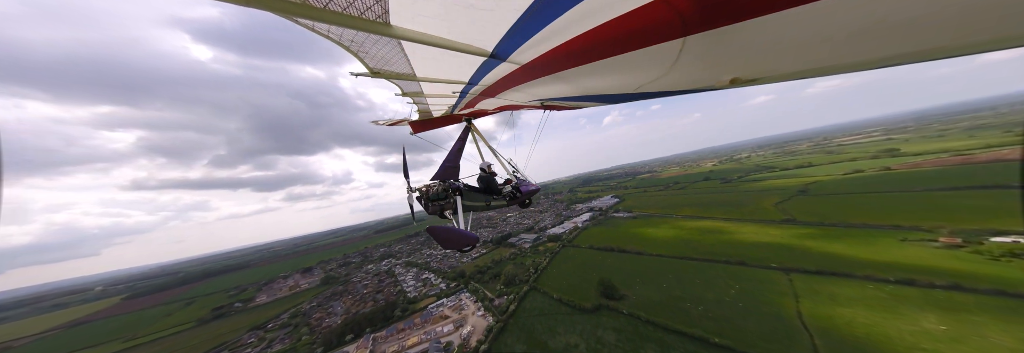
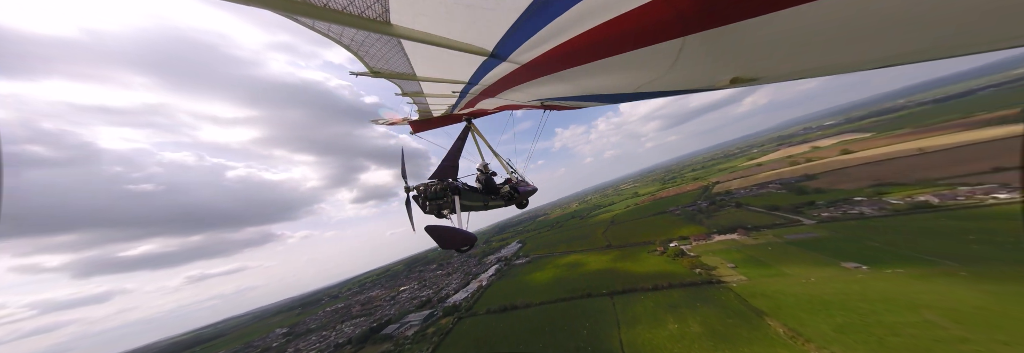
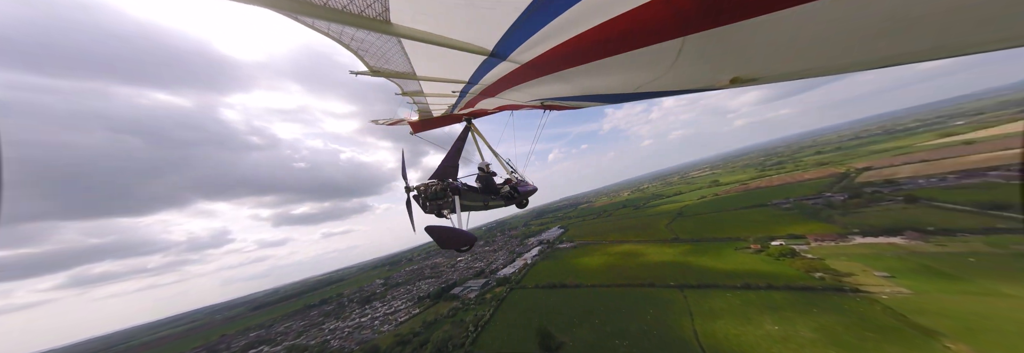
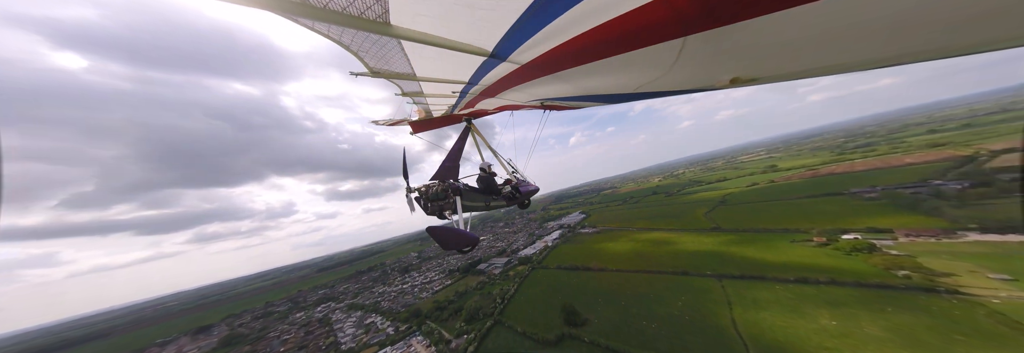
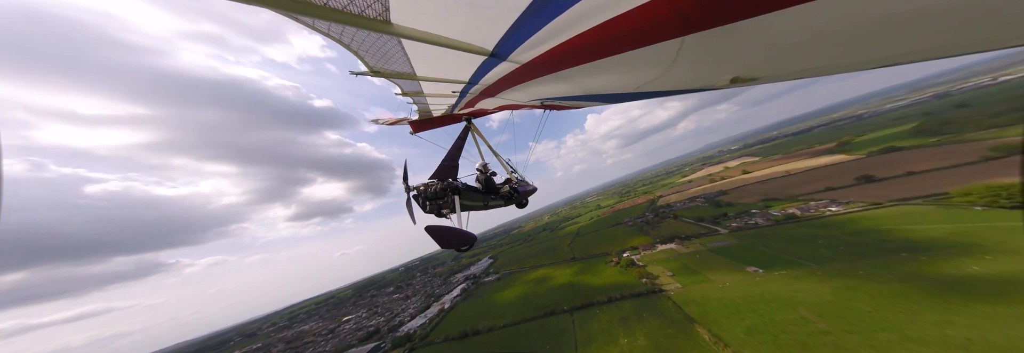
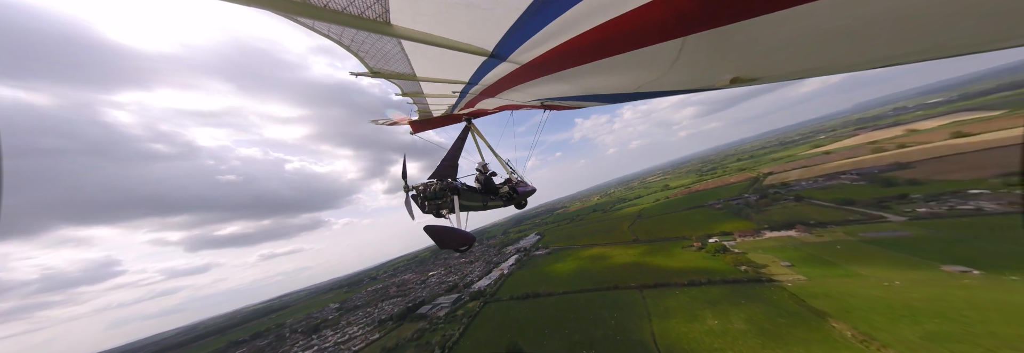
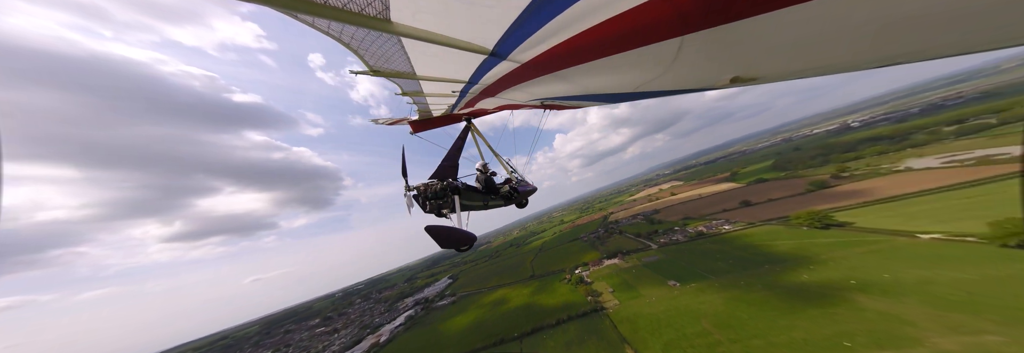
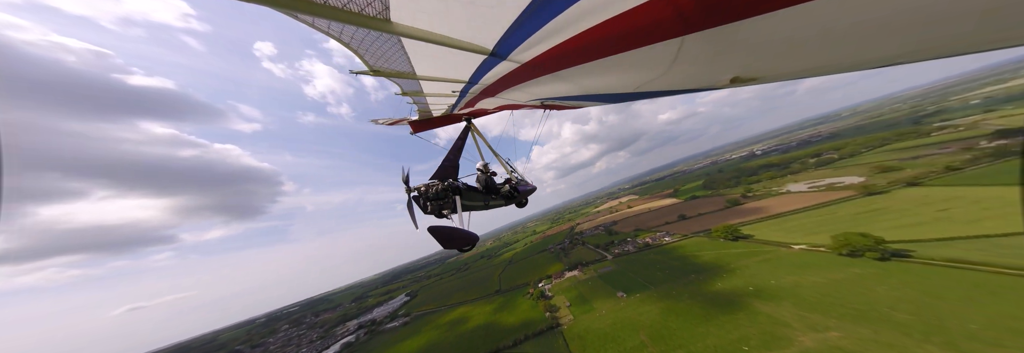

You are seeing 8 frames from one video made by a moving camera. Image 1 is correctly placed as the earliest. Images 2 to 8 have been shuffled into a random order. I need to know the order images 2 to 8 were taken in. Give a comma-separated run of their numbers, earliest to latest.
4, 3, 6, 2, 5, 7, 8
